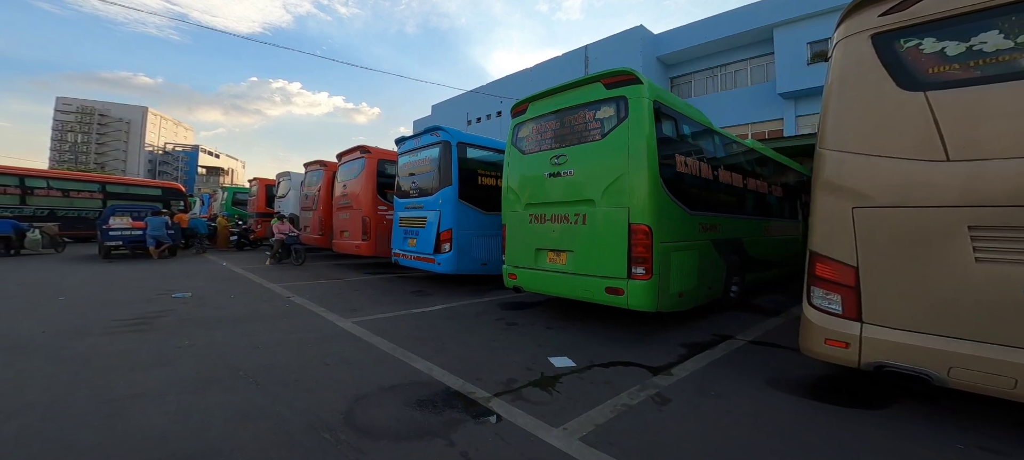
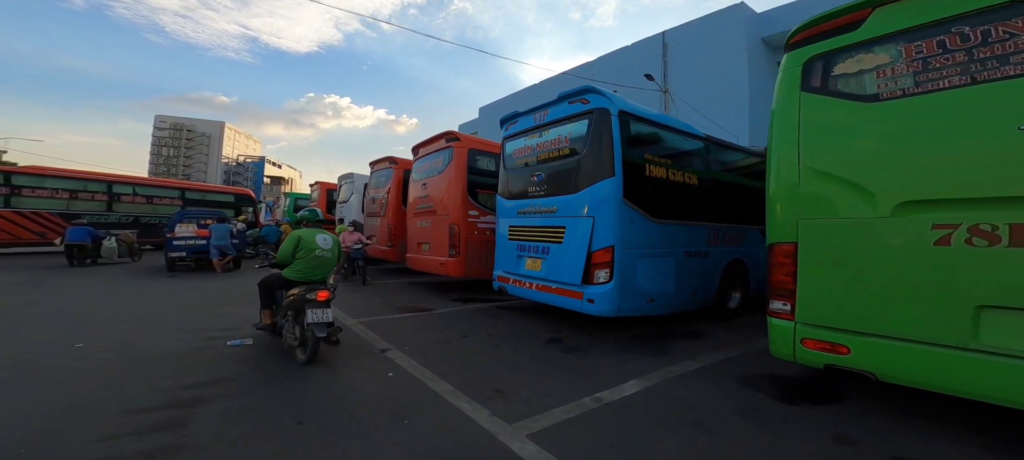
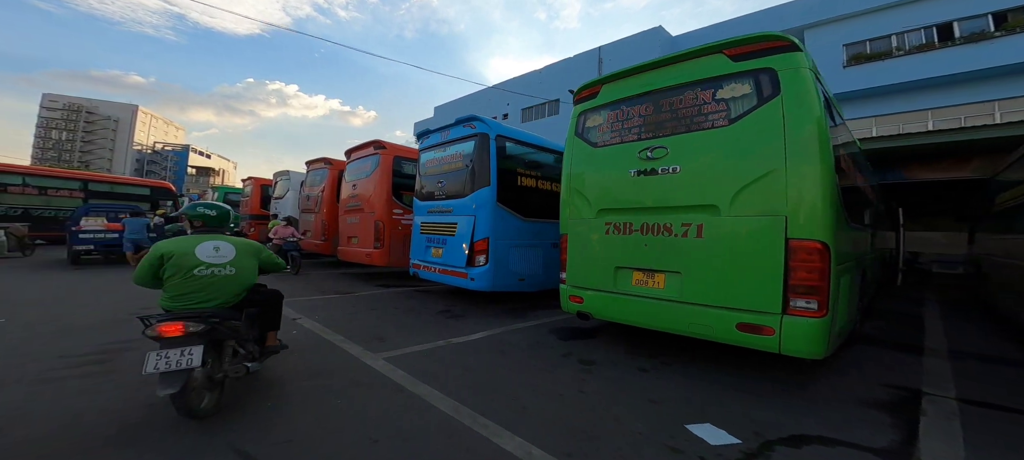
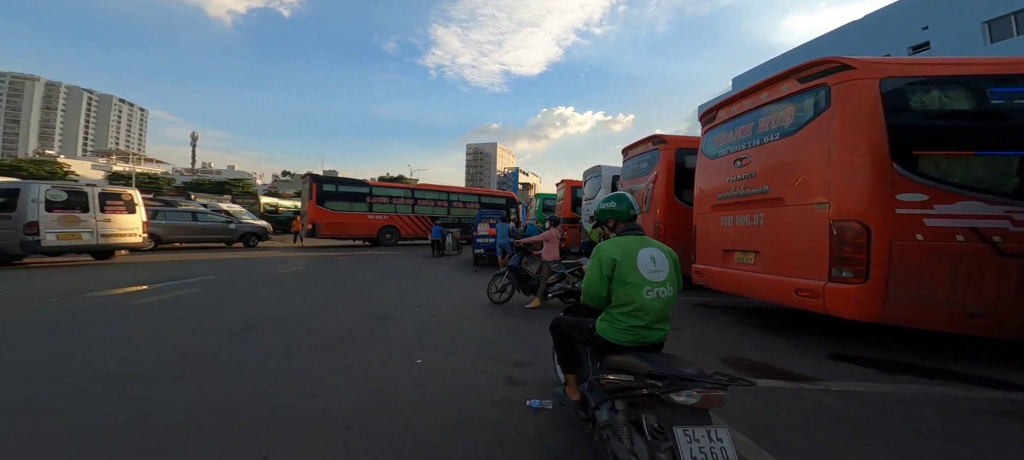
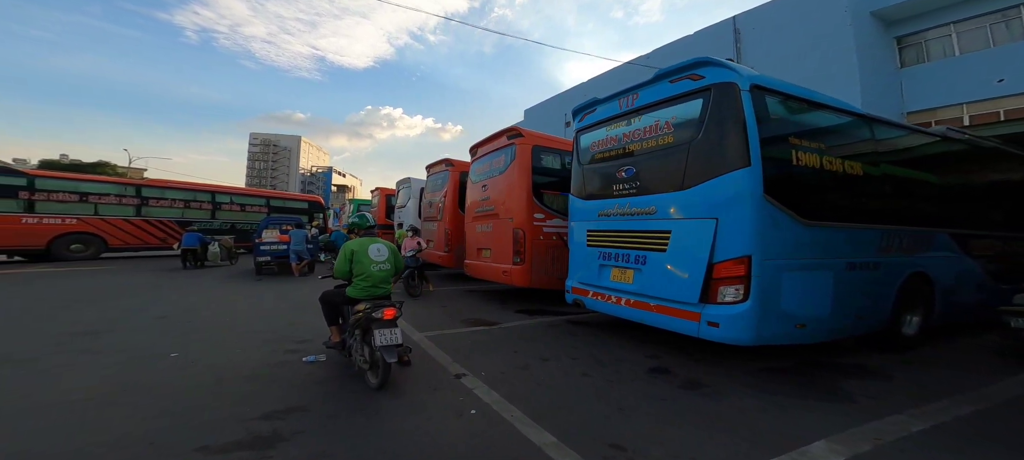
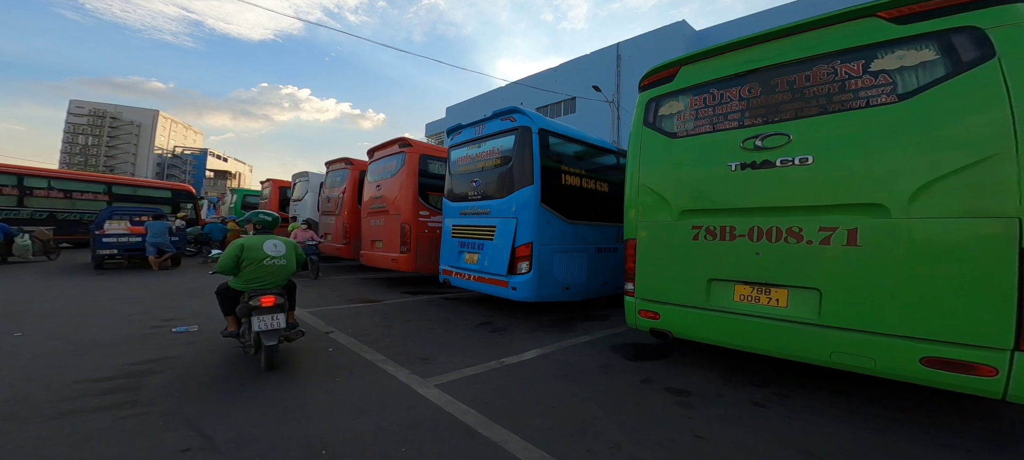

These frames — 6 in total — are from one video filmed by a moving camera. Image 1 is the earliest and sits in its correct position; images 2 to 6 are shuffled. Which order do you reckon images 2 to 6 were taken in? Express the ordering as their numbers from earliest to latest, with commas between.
3, 6, 2, 5, 4
